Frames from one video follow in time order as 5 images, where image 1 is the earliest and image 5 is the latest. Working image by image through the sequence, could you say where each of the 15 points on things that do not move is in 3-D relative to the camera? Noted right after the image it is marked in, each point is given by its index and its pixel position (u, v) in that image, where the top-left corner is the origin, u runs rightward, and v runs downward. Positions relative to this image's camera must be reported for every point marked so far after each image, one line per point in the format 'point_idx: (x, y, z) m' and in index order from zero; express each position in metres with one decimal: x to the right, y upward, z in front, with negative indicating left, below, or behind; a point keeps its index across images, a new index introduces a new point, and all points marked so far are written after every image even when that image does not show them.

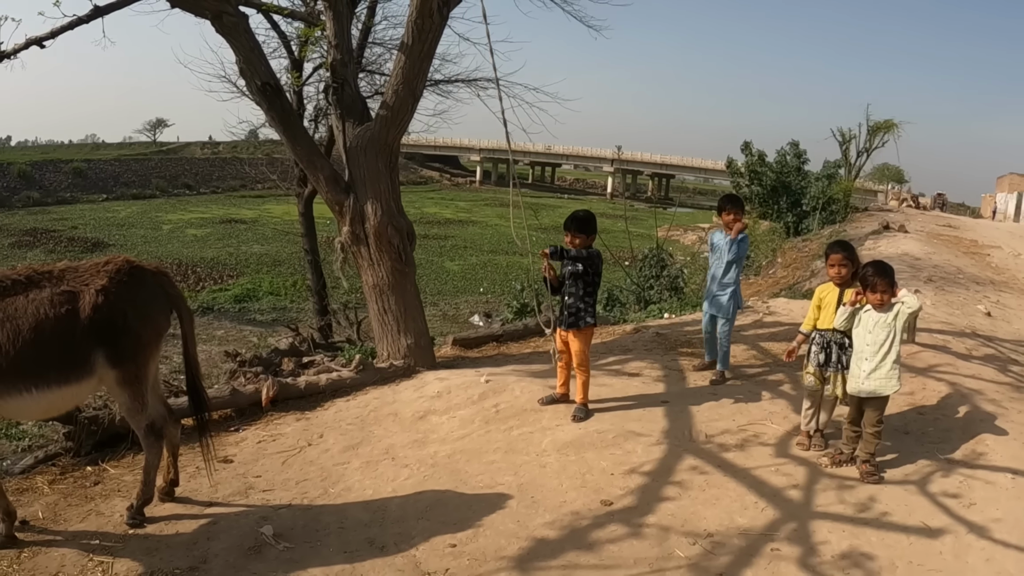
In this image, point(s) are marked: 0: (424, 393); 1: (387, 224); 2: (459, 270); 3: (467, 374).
0: (-0.8, -0.9, +6.2) m
1: (-1.1, +0.6, +6.6) m
2: (-1.1, +0.6, +19.8) m
3: (-0.4, -0.8, +6.5) m
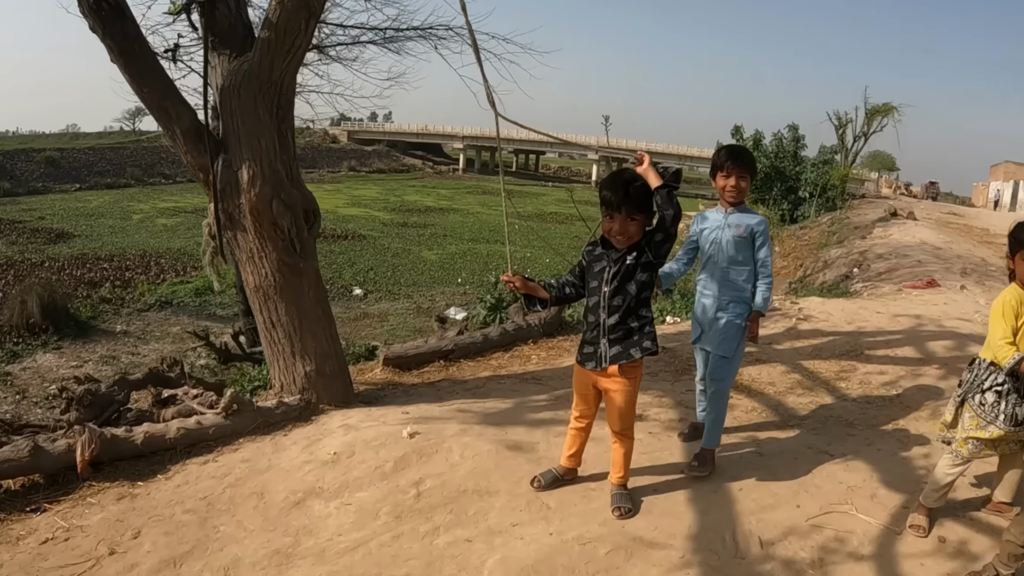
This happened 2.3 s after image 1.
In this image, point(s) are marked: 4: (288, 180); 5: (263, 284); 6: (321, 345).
0: (-1.1, -0.9, +4.1) m
1: (-1.4, +0.5, +4.4) m
2: (-1.7, +0.8, +17.6) m
3: (-0.7, -0.8, +4.4) m
4: (-1.4, +0.7, +4.6) m
5: (-1.5, 0.0, +4.6) m
6: (-1.3, -0.4, +4.8) m
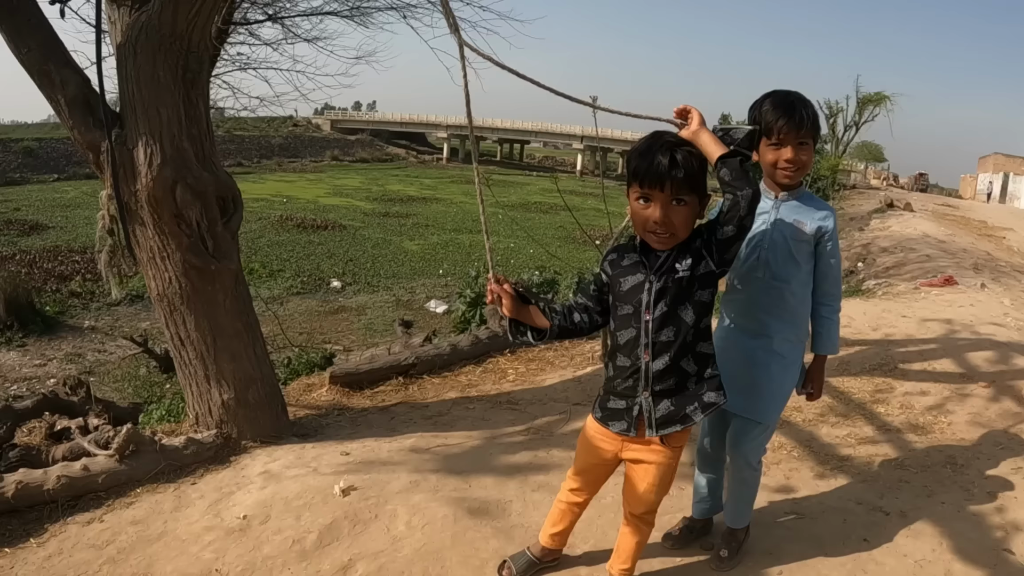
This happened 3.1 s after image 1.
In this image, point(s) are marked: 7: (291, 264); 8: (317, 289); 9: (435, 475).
0: (-1.2, -1.0, +3.1) m
1: (-1.6, +0.5, +3.5) m
2: (-2.1, +0.9, +16.7) m
3: (-0.9, -0.8, +3.5) m
4: (-1.5, +0.6, +3.6) m
5: (-1.7, 0.0, +3.7) m
6: (-1.4, -0.4, +3.9) m
7: (-4.4, +0.5, +14.7) m
8: (-3.4, 0.0, +13.0) m
9: (-0.4, -0.8, +3.3) m
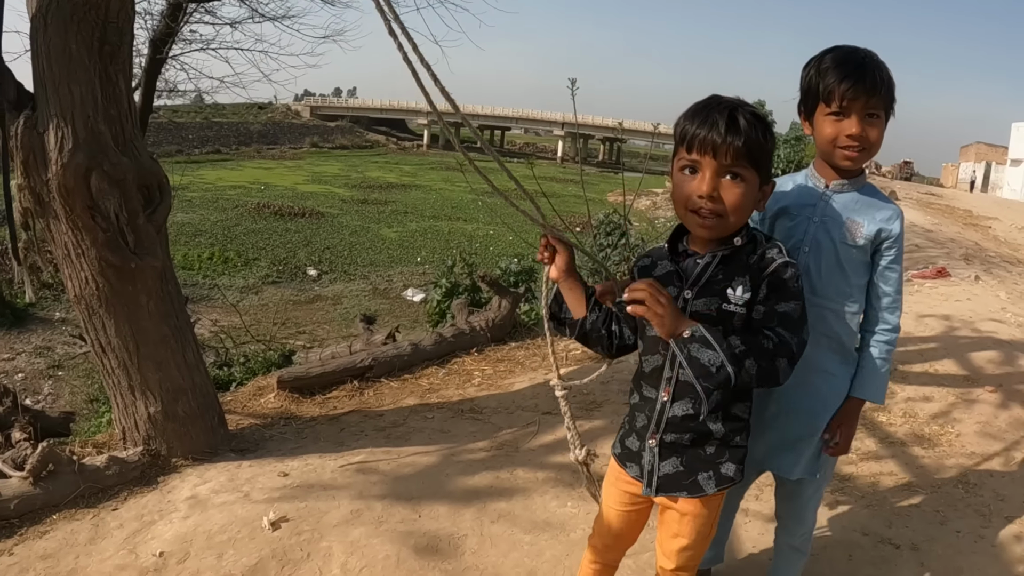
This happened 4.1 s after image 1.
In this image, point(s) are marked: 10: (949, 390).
0: (-1.4, -1.0, +2.7) m
1: (-1.8, +0.5, +3.0) m
2: (-2.6, +1.1, +16.2) m
3: (-1.1, -0.8, +3.1) m
4: (-1.7, +0.6, +3.2) m
5: (-1.9, 0.0, +3.2) m
6: (-1.6, -0.4, +3.4) m
7: (-4.8, +0.7, +14.2) m
8: (-3.8, +0.2, +12.6) m
9: (-0.5, -0.9, +2.9) m
10: (+2.8, -0.7, +4.8) m
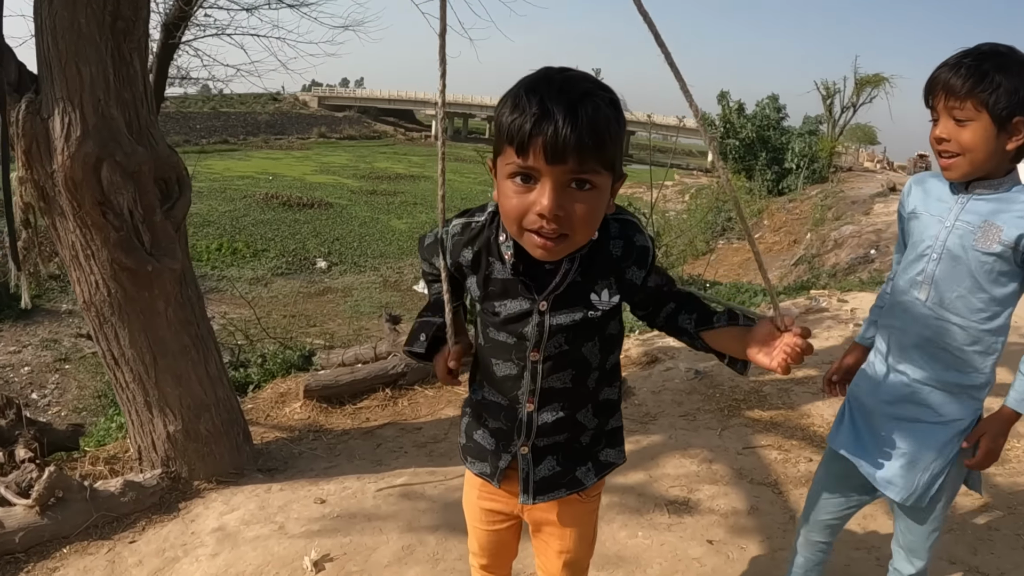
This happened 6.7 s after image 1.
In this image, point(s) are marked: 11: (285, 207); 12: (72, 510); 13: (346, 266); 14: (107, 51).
0: (-1.2, -1.0, +2.4) m
1: (-1.5, +0.5, +2.7) m
2: (-2.3, +1.3, +15.9) m
3: (-0.8, -0.9, +2.7) m
4: (-1.5, +0.6, +2.8) m
5: (-1.6, -0.1, +2.9) m
6: (-1.4, -0.4, +3.1) m
7: (-4.5, +0.8, +13.8) m
8: (-3.5, +0.3, +12.3) m
9: (-0.3, -0.9, +2.6) m
10: (+3.1, -0.7, +4.5) m
11: (-5.4, +1.9, +17.5) m
12: (-1.7, -0.9, +2.9) m
13: (-2.9, +0.4, +12.7) m
14: (-1.5, +0.9, +2.7) m
